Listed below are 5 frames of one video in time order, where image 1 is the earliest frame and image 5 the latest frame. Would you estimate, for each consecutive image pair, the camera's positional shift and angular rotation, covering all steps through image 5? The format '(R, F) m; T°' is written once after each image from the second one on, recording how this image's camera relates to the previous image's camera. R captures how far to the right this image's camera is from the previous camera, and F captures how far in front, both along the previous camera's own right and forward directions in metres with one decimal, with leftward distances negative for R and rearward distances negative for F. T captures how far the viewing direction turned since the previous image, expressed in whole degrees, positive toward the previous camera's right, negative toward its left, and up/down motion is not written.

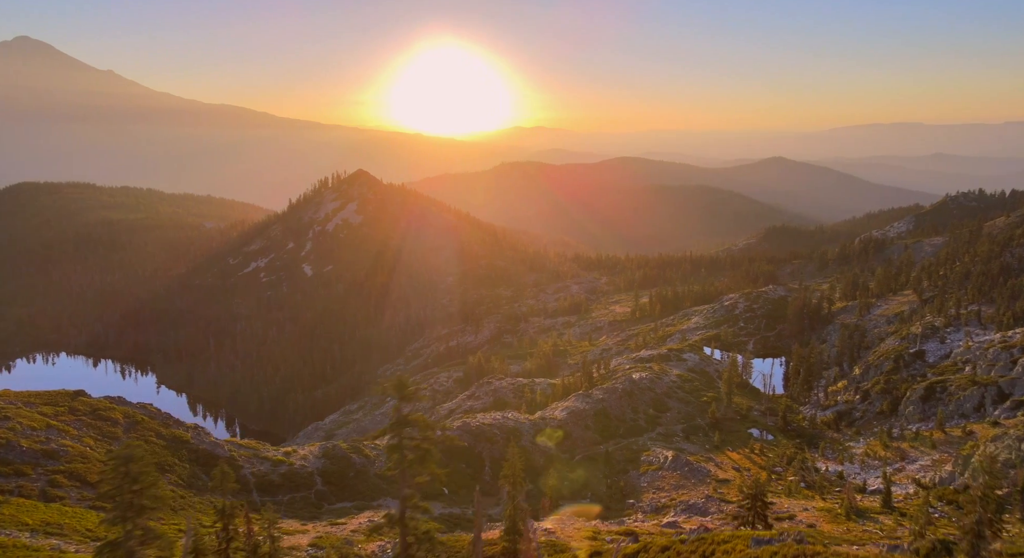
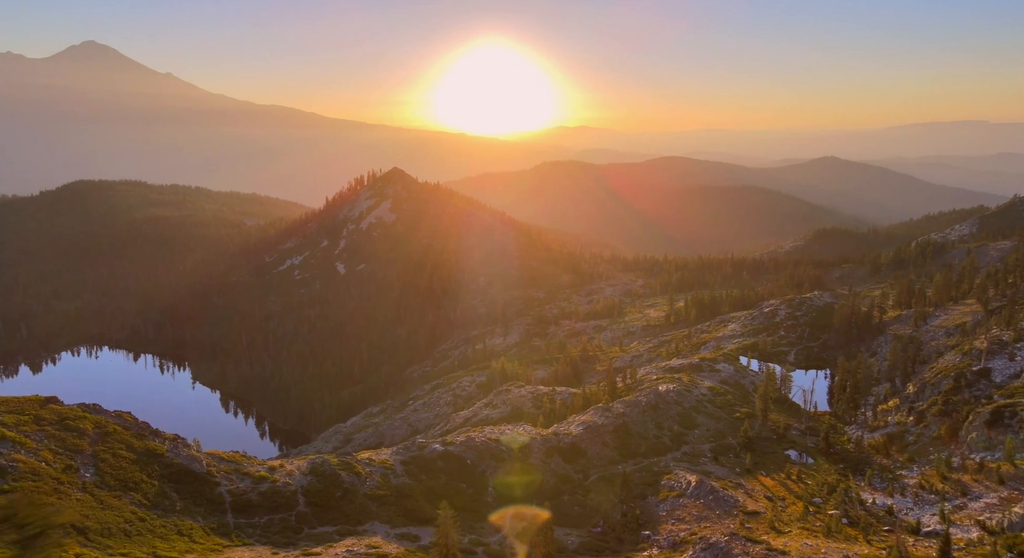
(+2.4, +5.3) m; -3°
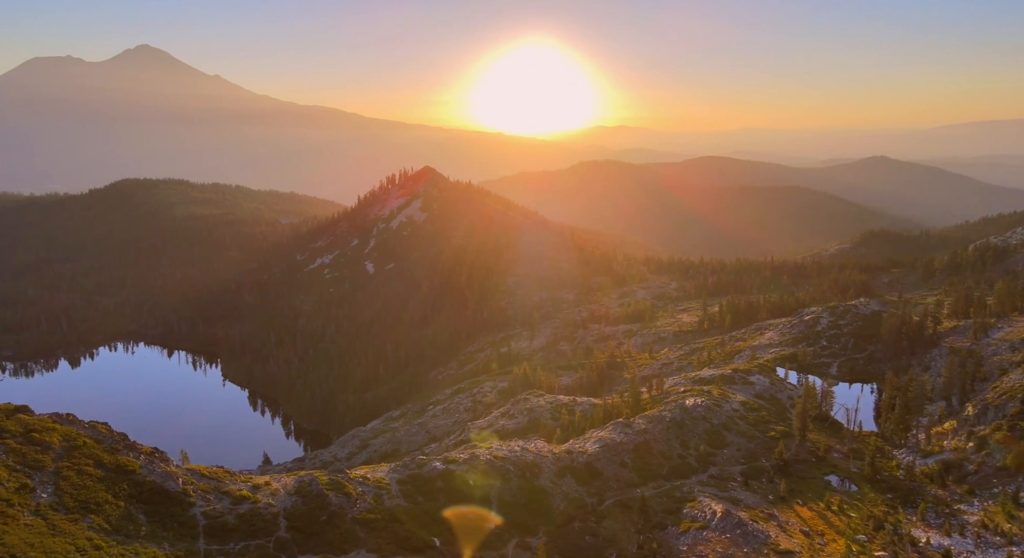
(+1.8, +4.8) m; -3°
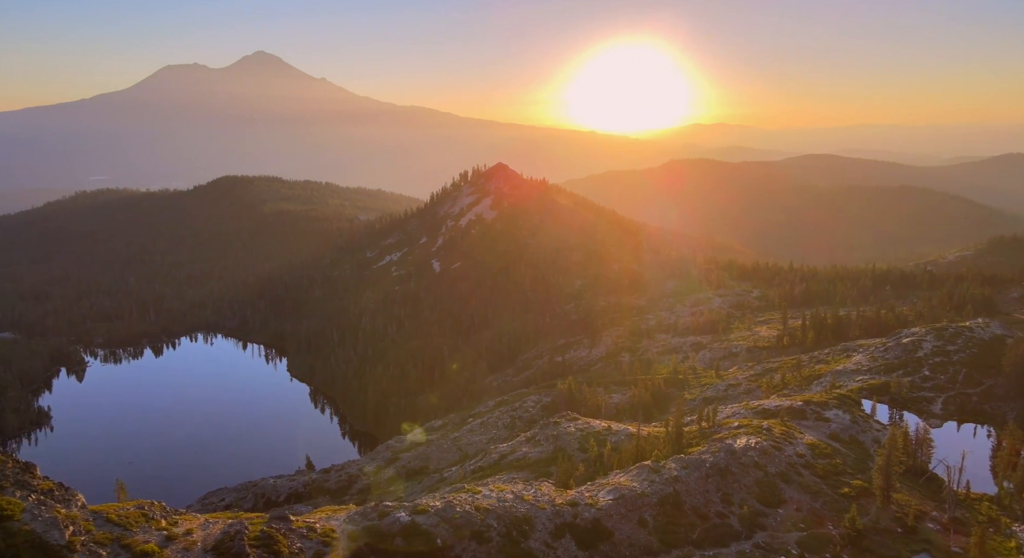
(+5.2, +10.5) m; -7°
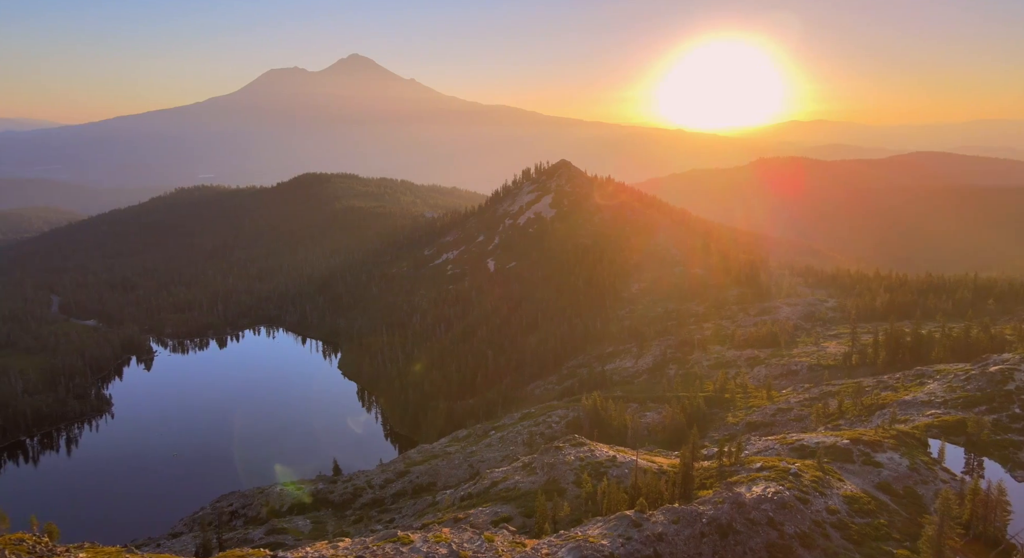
(+6.1, +8.7) m; -6°
